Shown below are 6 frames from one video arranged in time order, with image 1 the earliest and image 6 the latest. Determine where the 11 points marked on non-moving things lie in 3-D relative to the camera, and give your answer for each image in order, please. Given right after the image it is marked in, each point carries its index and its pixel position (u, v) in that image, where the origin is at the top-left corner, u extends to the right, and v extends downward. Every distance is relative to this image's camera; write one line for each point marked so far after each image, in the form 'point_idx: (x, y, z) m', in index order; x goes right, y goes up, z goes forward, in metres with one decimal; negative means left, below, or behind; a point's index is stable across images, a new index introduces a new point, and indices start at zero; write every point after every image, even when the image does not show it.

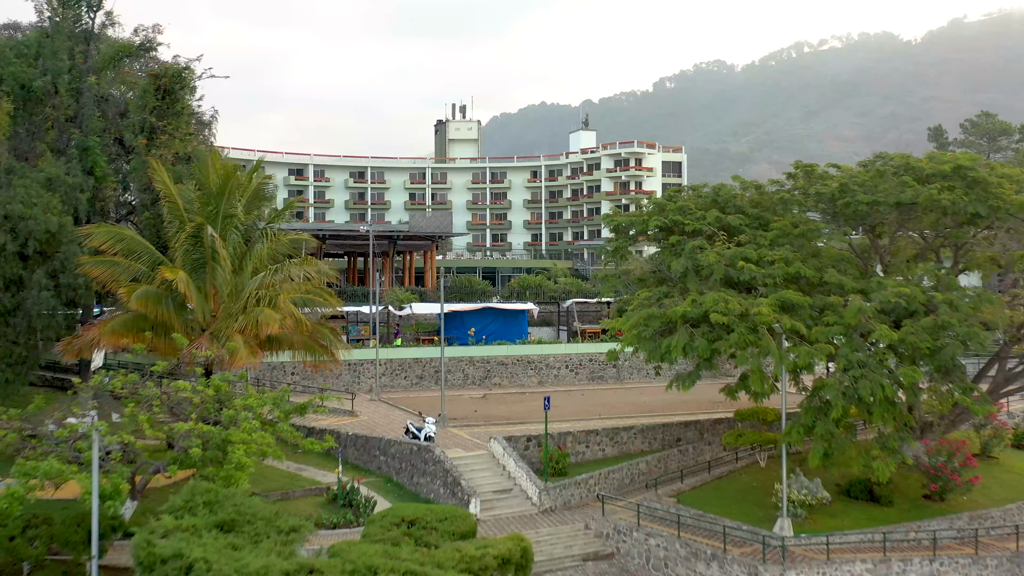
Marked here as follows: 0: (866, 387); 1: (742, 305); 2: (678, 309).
0: (+5.2, -1.5, +17.7) m
1: (+3.7, -0.3, +18.9) m
2: (+2.6, -0.3, +18.9) m
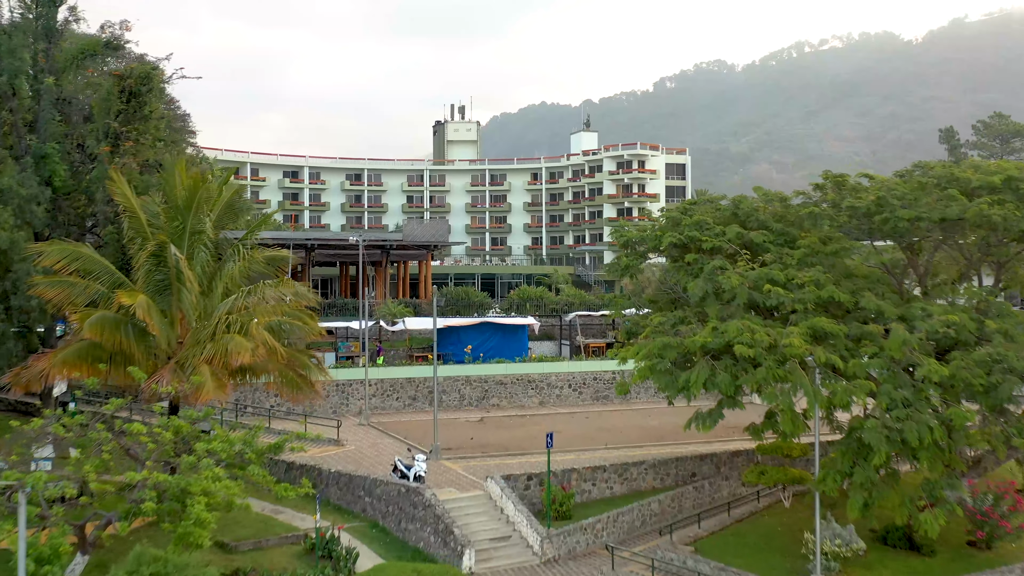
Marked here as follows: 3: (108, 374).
0: (+5.2, -1.8, +15.6) m
1: (+3.6, -0.7, +16.8) m
2: (+2.6, -0.7, +16.8) m
3: (-6.2, -1.3, +18.4) m
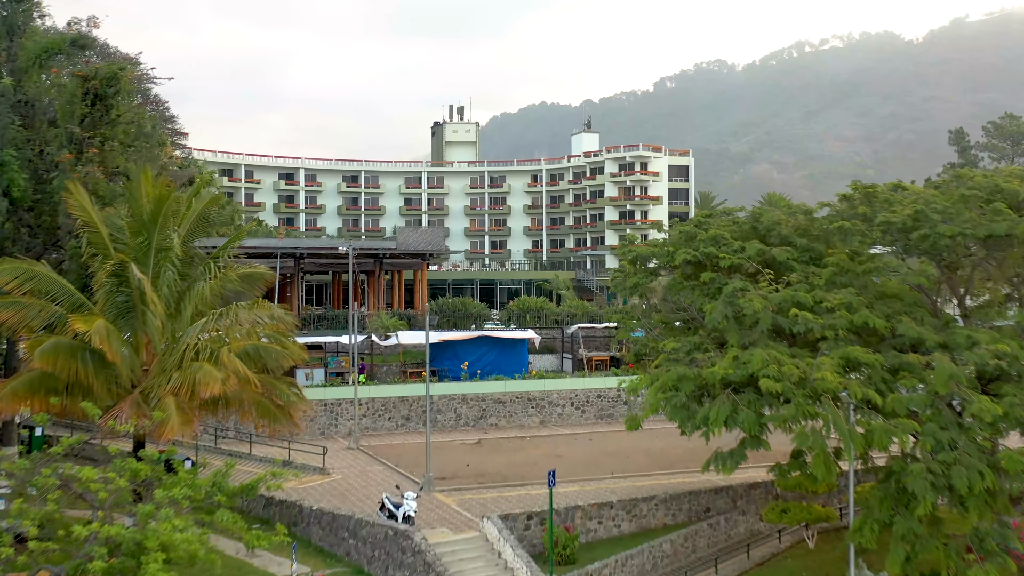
0: (+5.2, -2.2, +13.8) m
1: (+3.6, -1.0, +15.0) m
2: (+2.6, -1.1, +15.0) m
3: (-6.2, -1.7, +16.6) m
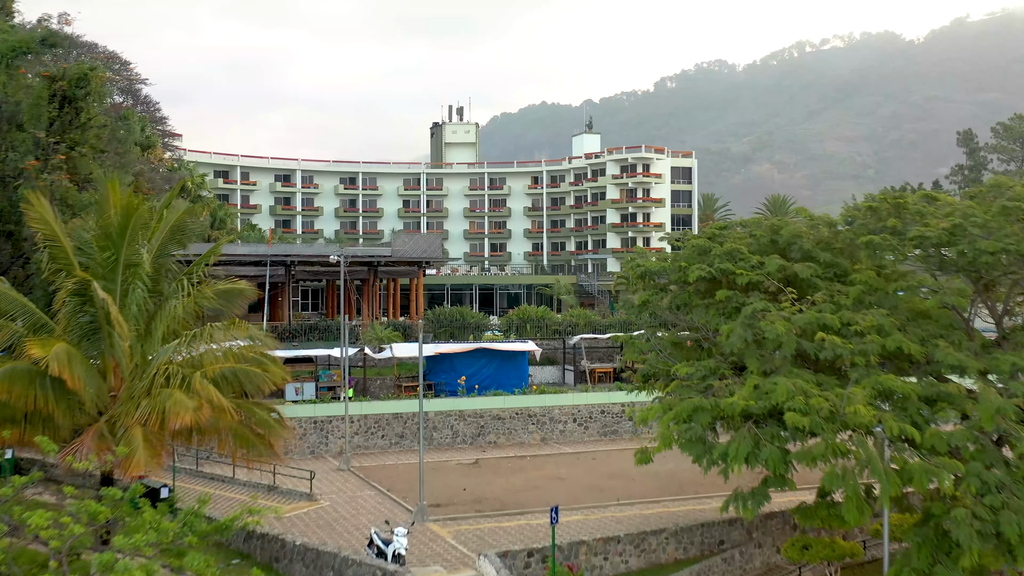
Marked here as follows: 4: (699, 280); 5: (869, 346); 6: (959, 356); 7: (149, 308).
0: (+5.2, -2.4, +12.4) m
1: (+3.6, -1.2, +13.6) m
2: (+2.6, -1.3, +13.6) m
3: (-6.2, -1.9, +15.2) m
4: (+2.7, +0.1, +17.1) m
5: (+4.2, -0.7, +14.1) m
6: (+5.2, -0.8, +14.1) m
7: (-5.0, -0.3, +16.5) m
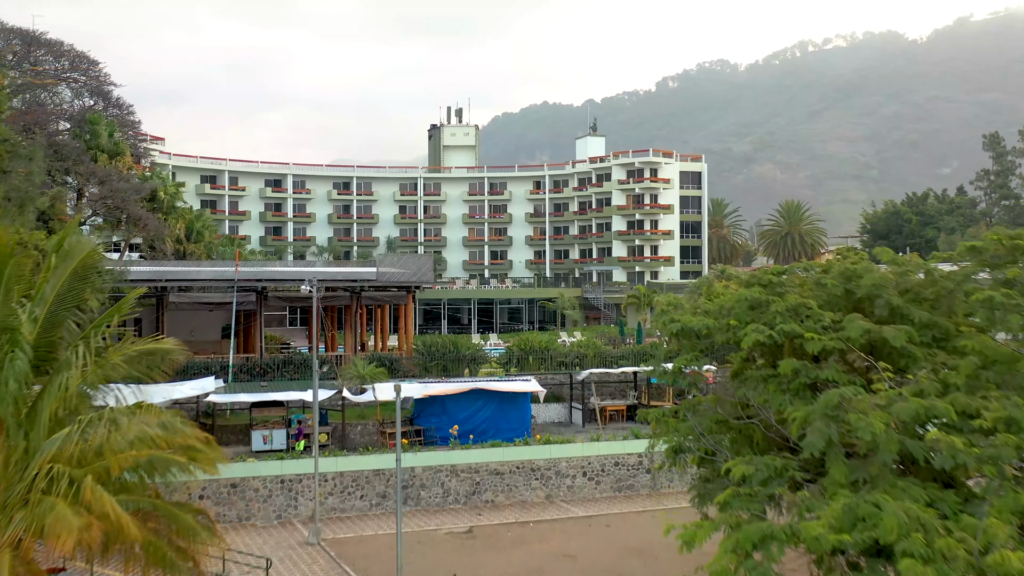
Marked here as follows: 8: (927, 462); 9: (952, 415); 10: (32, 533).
0: (+5.2, -3.1, +8.5) m
1: (+3.6, -2.0, +9.7) m
2: (+2.6, -2.0, +9.7) m
3: (-6.3, -2.6, +11.3) m
4: (+2.6, -0.6, +13.1) m
5: (+4.2, -1.4, +10.2) m
6: (+5.2, -1.5, +10.1) m
7: (-5.0, -1.0, +12.6) m
8: (+3.8, -1.6, +10.8) m
9: (+3.9, -1.1, +10.5) m
10: (-4.5, -2.3, +11.2) m
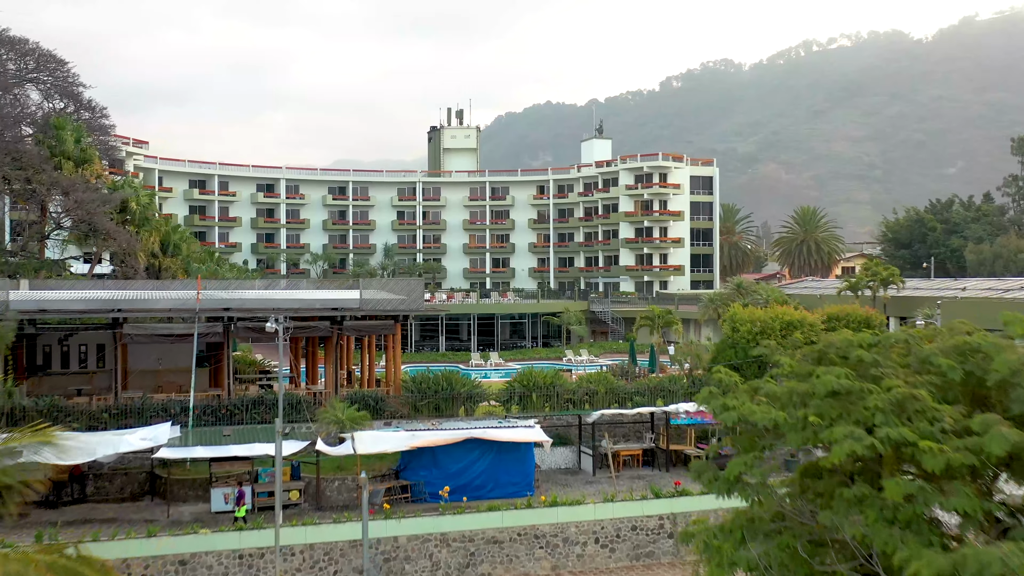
0: (+5.1, -3.8, +4.9) m
1: (+3.5, -2.6, +6.1) m
2: (+2.5, -2.7, +6.1) m
3: (-6.3, -3.3, +7.7) m
4: (+2.6, -1.3, +9.5) m
5: (+4.1, -2.1, +6.6) m
6: (+5.2, -2.2, +6.5) m
7: (-5.0, -1.7, +9.0) m
8: (+3.7, -2.2, +7.2) m
9: (+3.8, -1.8, +6.9) m
10: (-4.5, -3.0, +7.6) m
